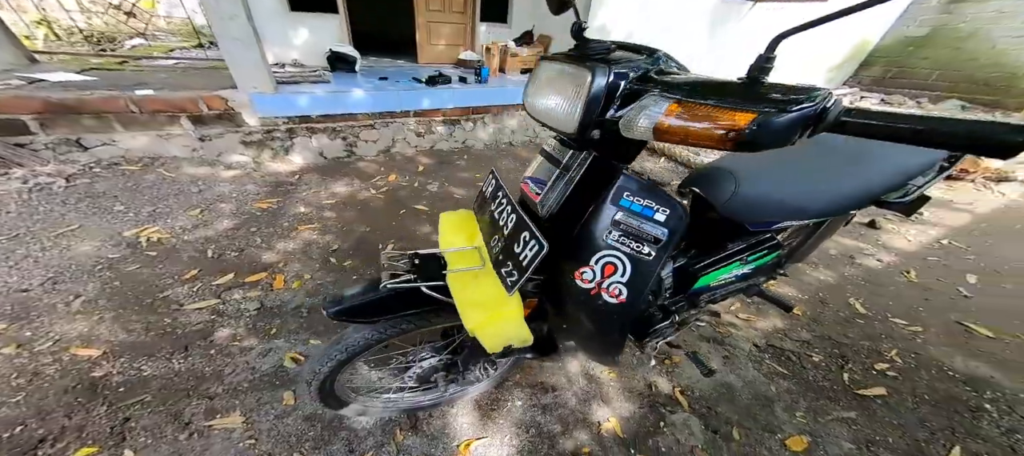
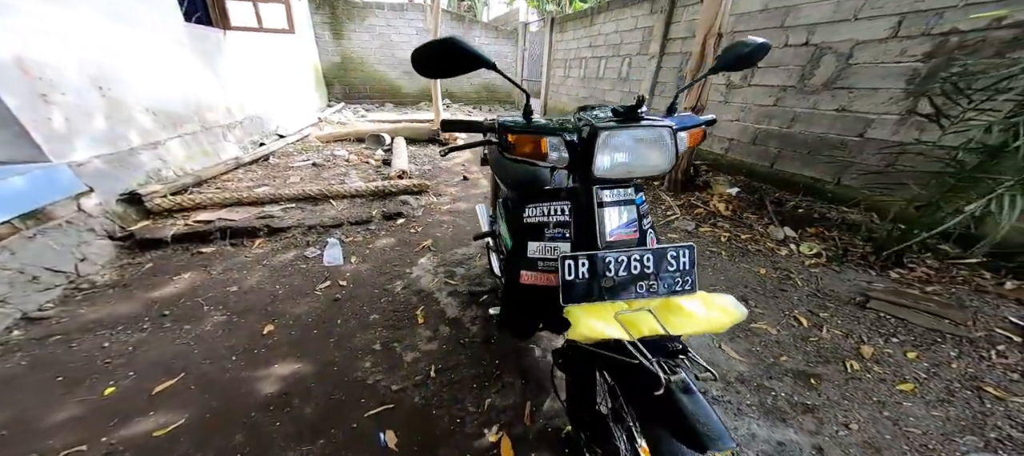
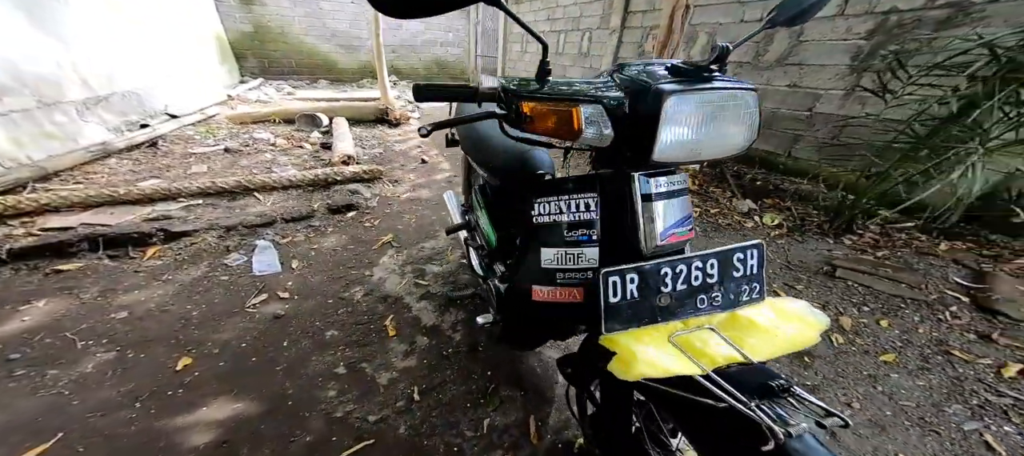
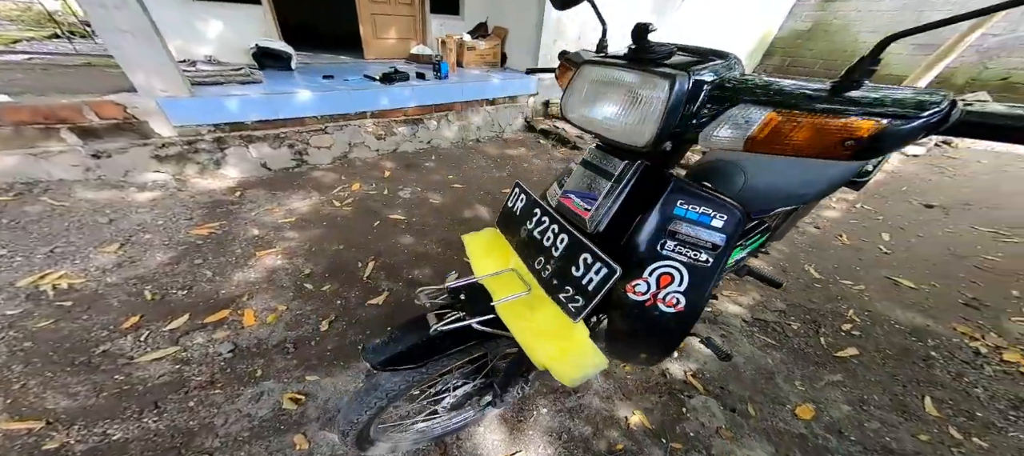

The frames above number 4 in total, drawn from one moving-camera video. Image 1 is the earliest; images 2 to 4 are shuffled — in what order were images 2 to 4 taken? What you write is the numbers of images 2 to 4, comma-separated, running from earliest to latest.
4, 2, 3
